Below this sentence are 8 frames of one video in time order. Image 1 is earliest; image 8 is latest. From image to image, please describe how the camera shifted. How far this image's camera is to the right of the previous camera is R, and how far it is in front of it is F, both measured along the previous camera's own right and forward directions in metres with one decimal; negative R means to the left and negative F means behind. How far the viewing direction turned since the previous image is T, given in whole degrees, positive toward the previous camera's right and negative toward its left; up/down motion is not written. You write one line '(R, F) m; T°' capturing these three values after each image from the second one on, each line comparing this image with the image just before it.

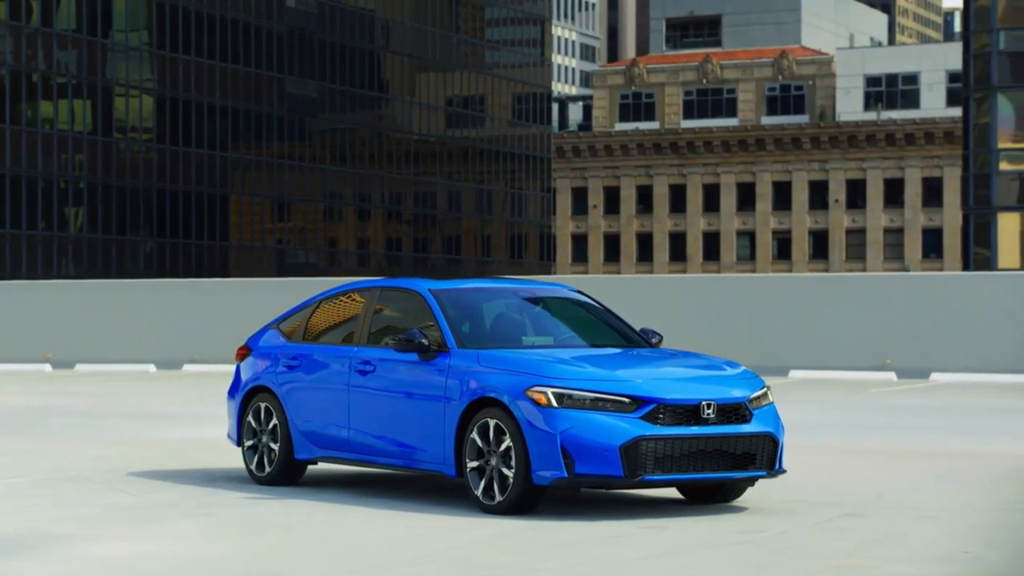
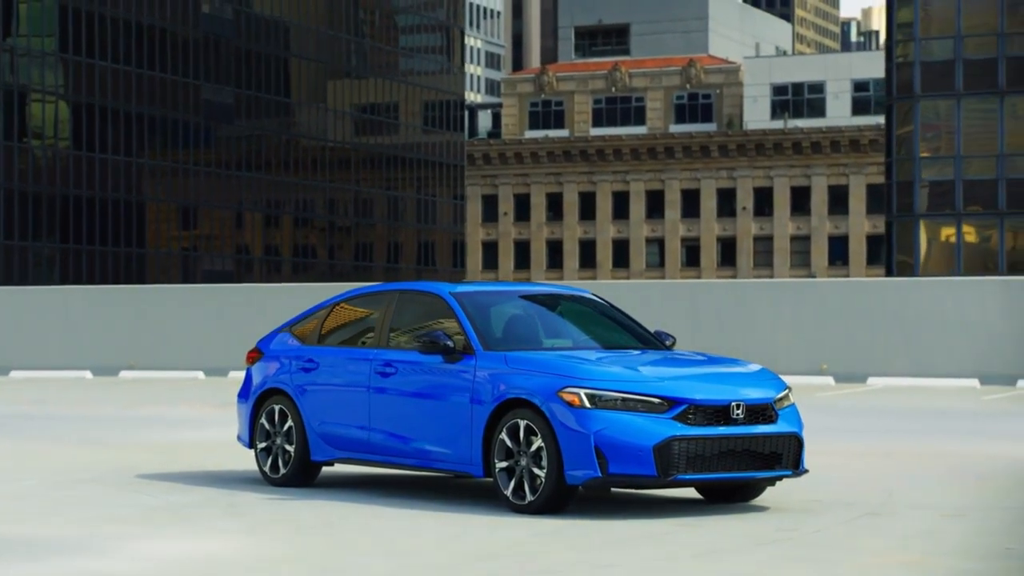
(-0.9, -0.2) m; +4°
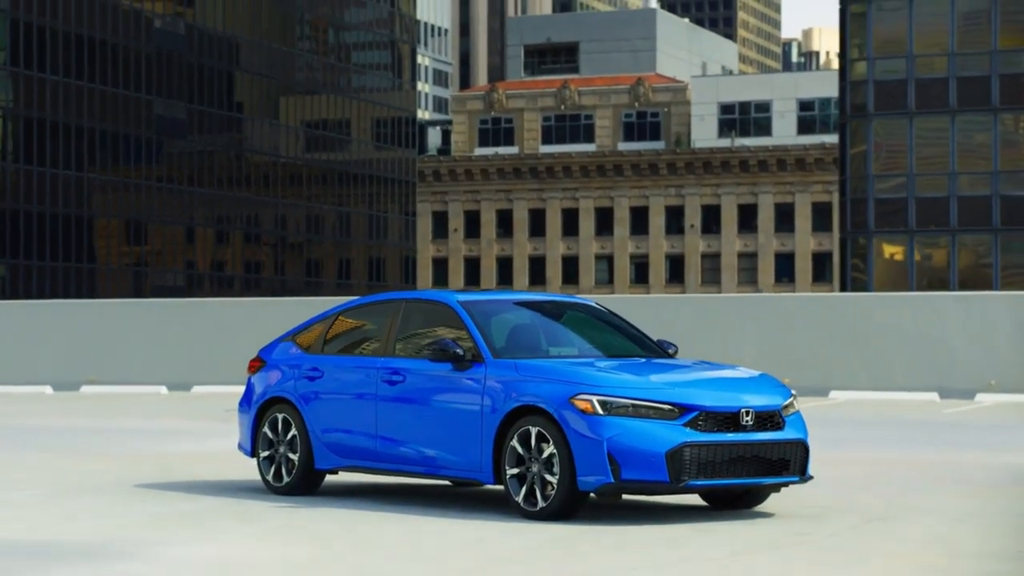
(-0.5, -0.1) m; +2°
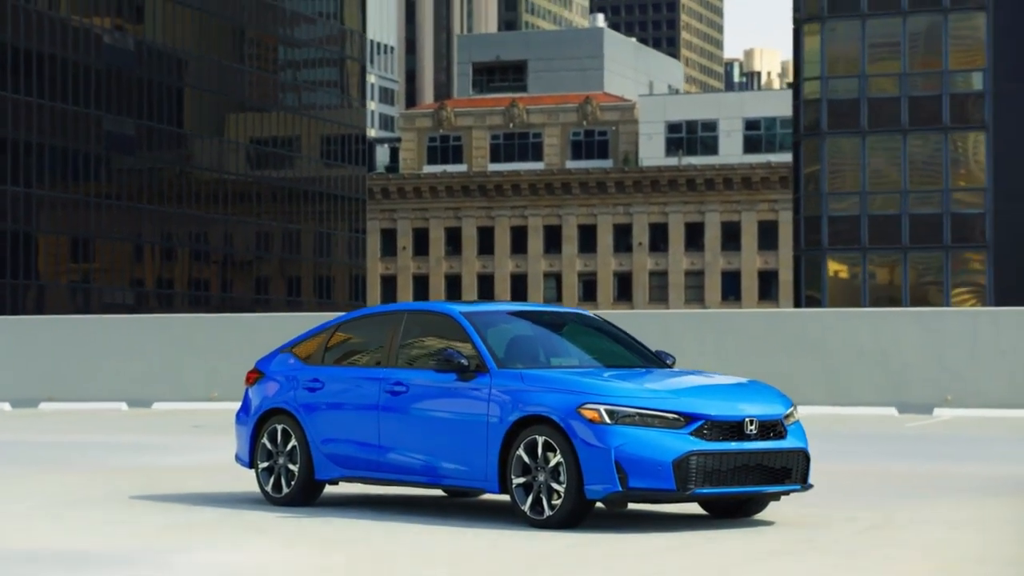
(-0.5, -0.1) m; +2°
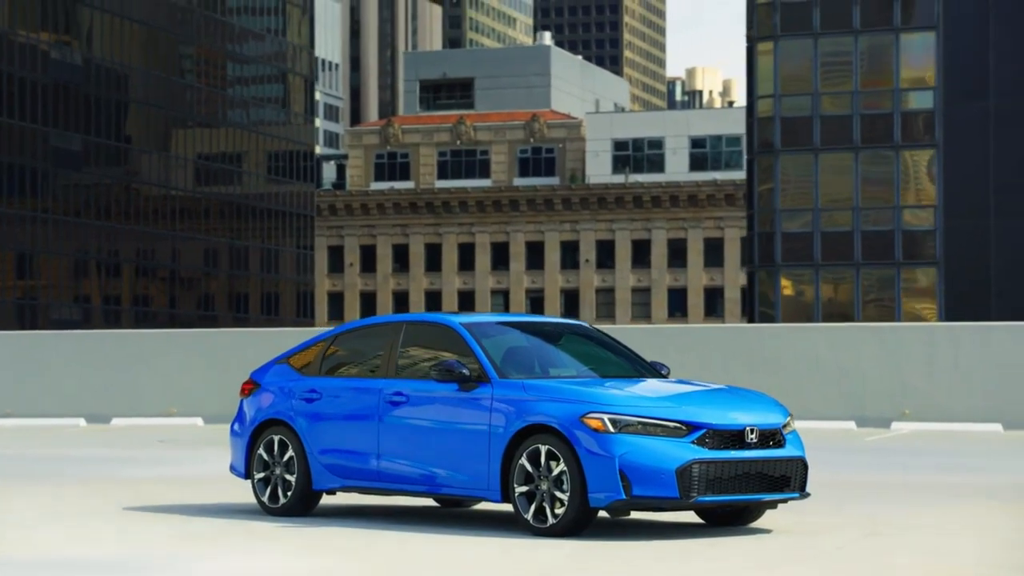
(-0.4, -0.1) m; +2°
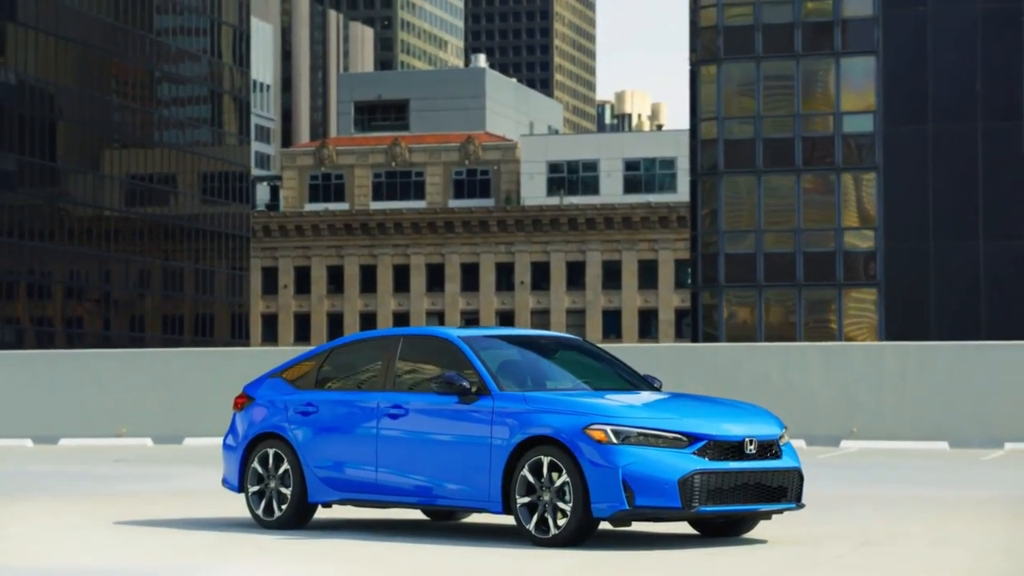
(-0.5, -0.1) m; +2°
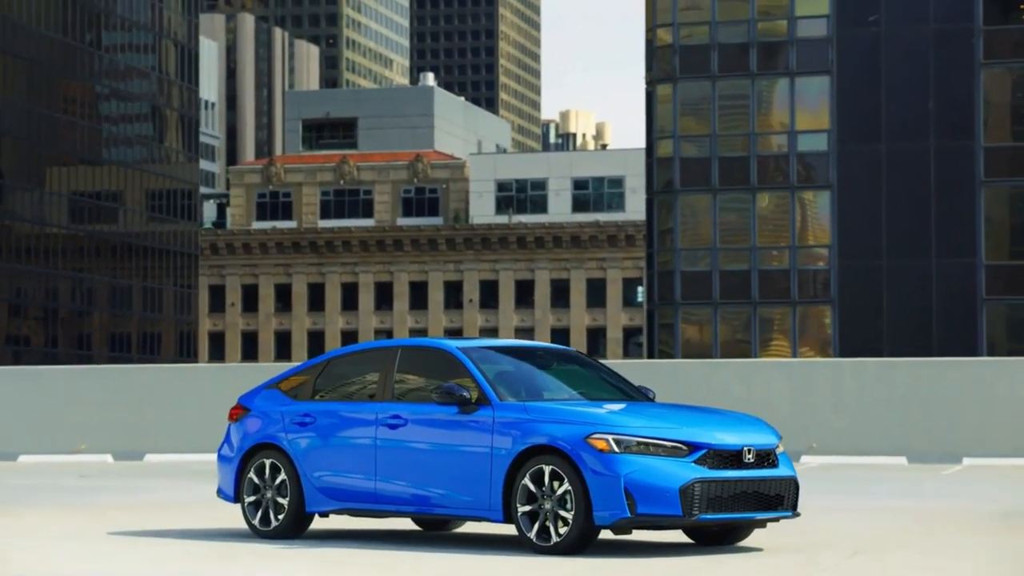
(-0.4, -0.1) m; +2°
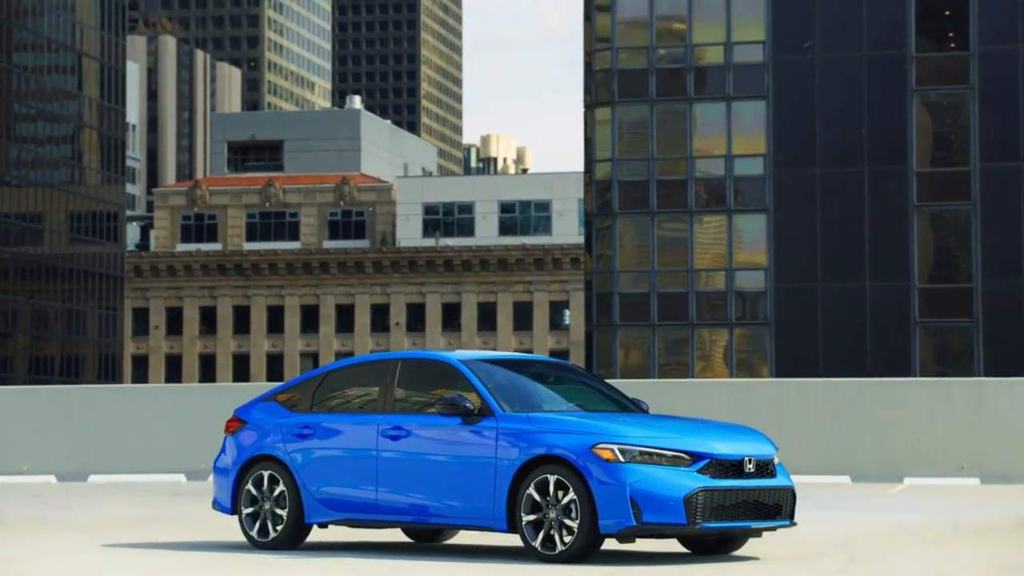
(-0.7, -0.2) m; +3°
